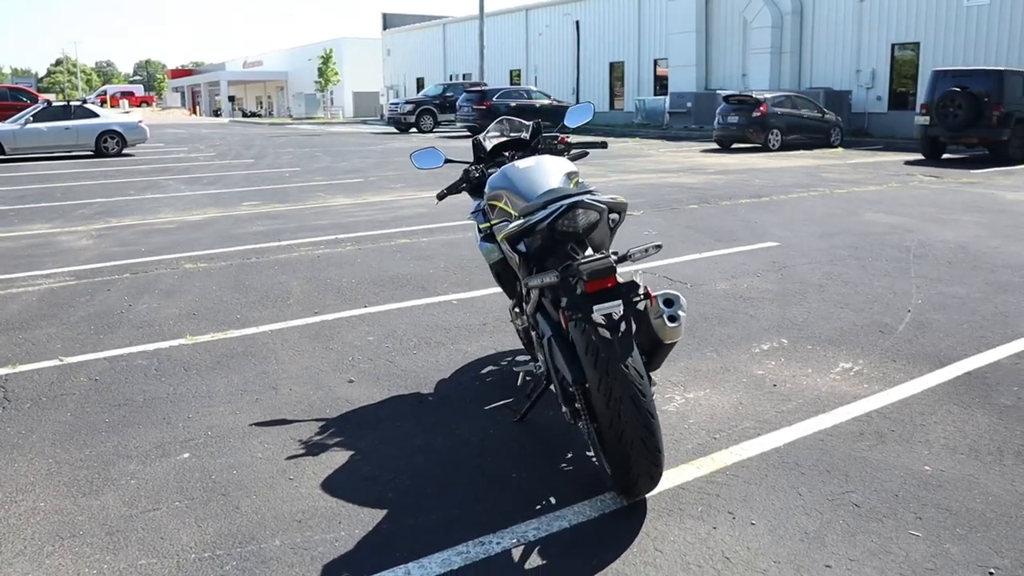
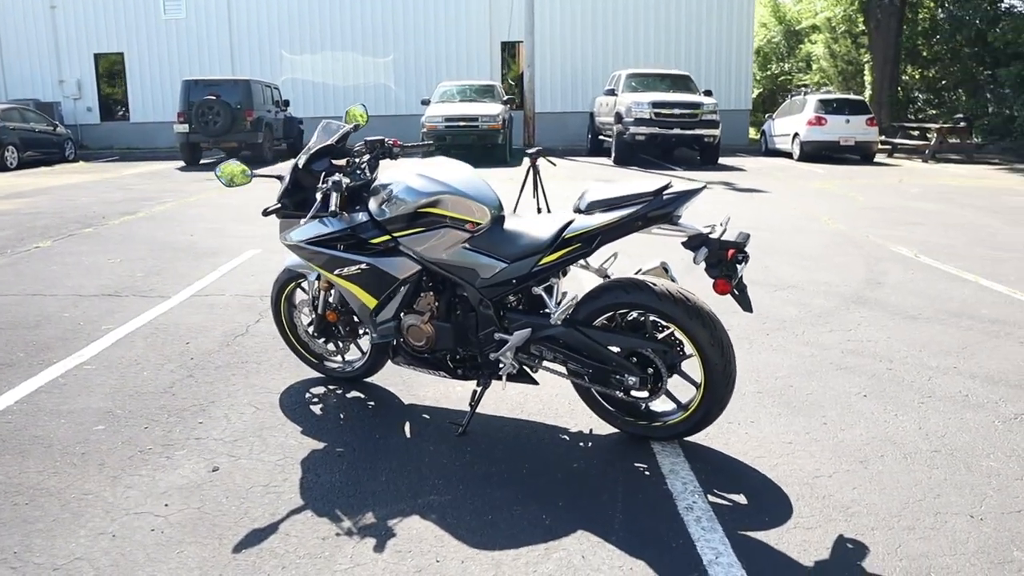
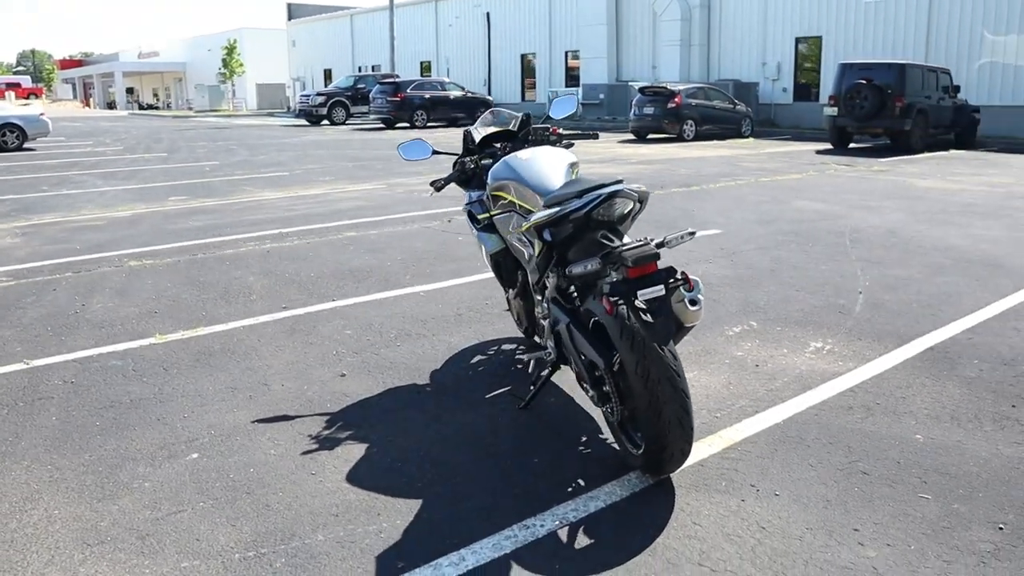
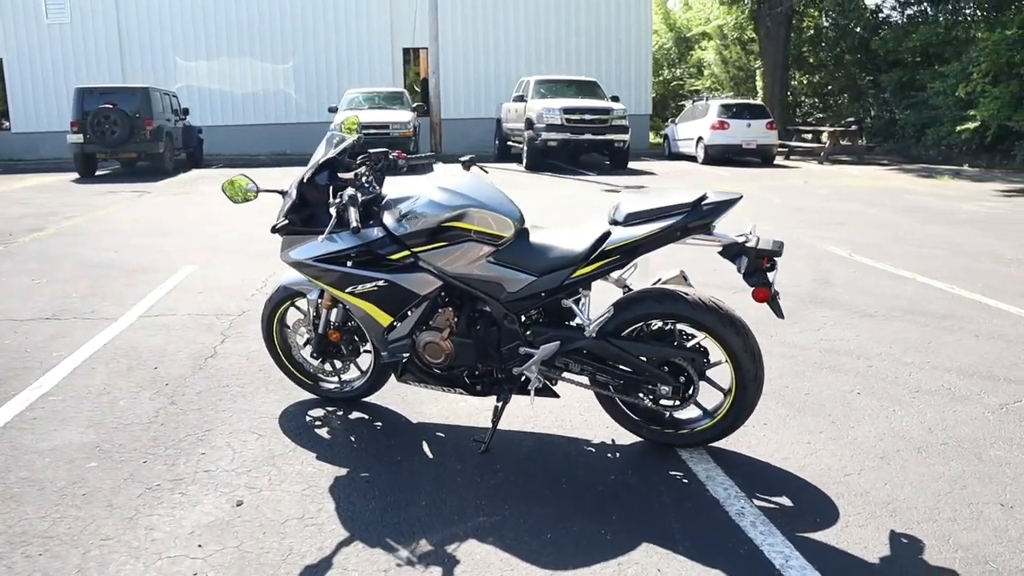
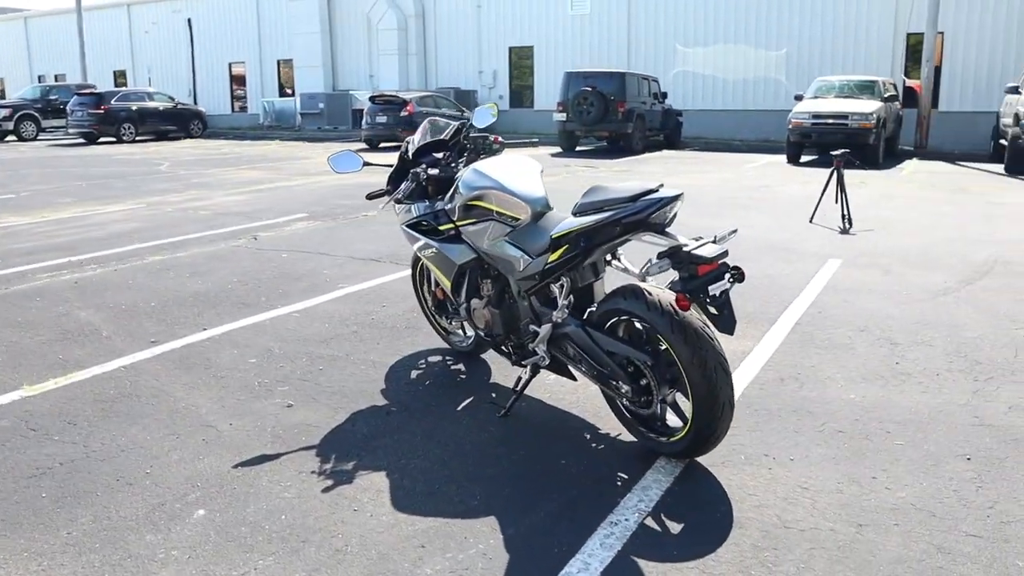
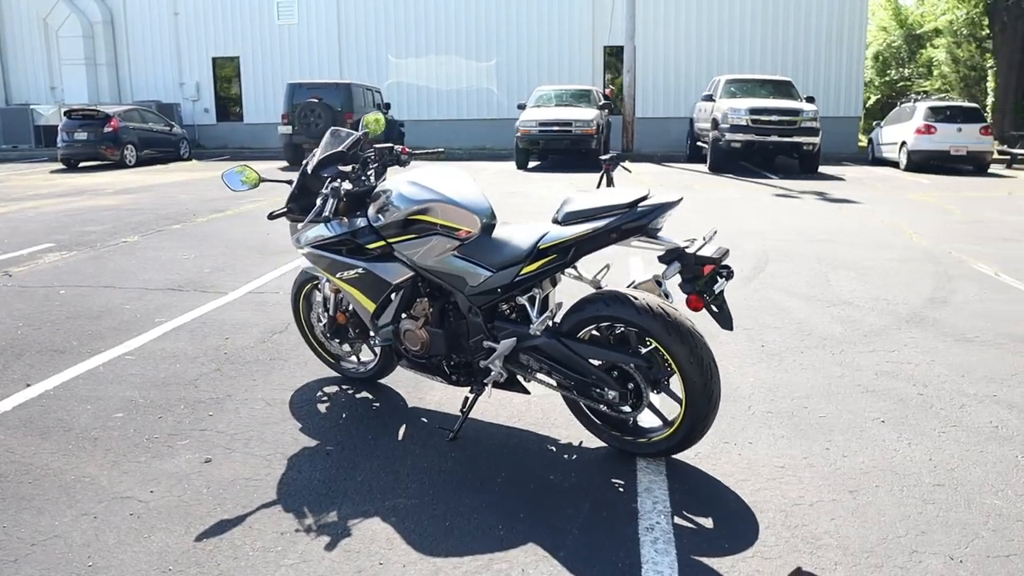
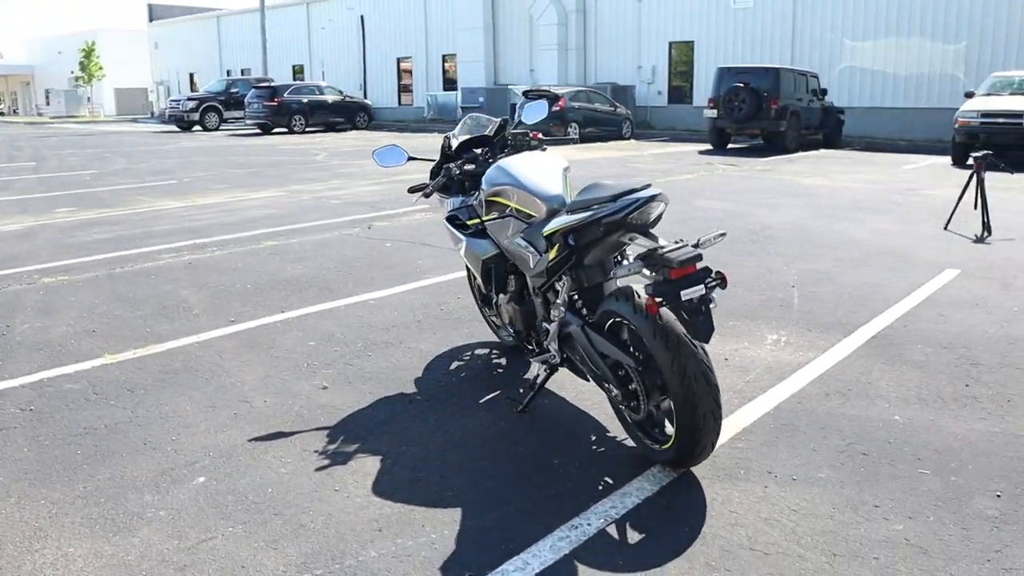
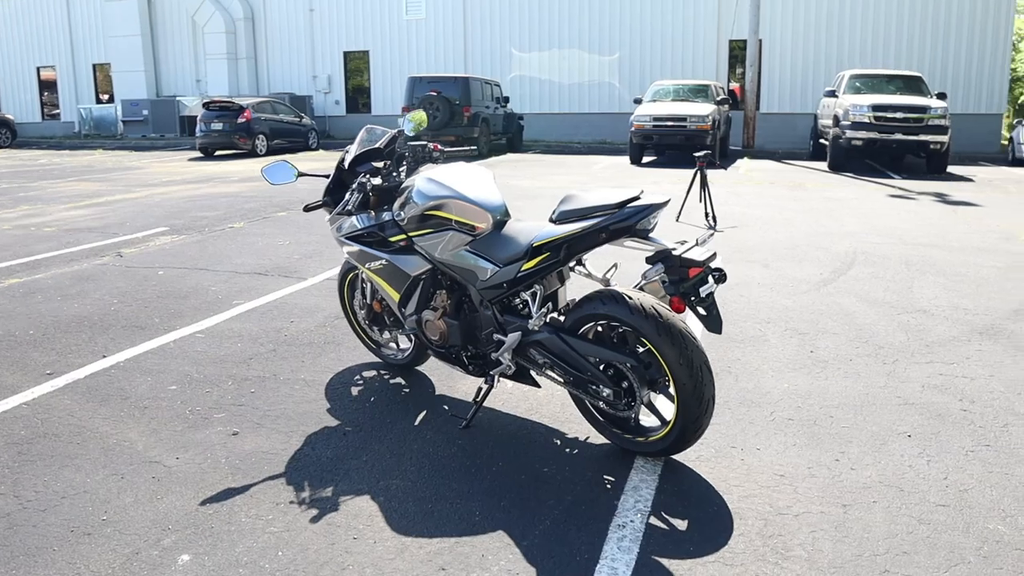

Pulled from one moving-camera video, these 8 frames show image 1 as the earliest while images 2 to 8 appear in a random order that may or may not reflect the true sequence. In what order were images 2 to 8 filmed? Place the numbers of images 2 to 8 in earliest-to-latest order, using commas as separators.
3, 7, 5, 8, 6, 2, 4
